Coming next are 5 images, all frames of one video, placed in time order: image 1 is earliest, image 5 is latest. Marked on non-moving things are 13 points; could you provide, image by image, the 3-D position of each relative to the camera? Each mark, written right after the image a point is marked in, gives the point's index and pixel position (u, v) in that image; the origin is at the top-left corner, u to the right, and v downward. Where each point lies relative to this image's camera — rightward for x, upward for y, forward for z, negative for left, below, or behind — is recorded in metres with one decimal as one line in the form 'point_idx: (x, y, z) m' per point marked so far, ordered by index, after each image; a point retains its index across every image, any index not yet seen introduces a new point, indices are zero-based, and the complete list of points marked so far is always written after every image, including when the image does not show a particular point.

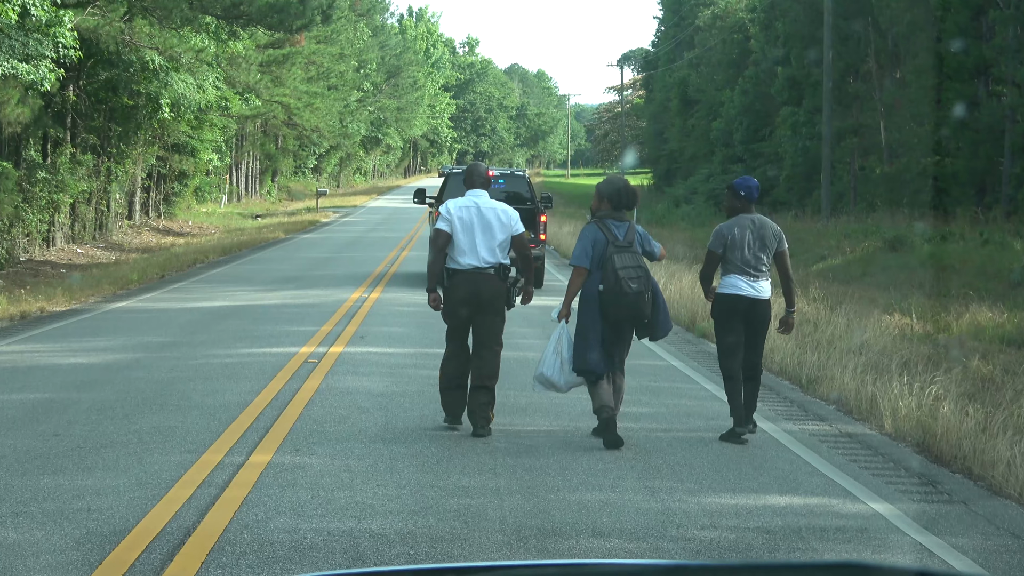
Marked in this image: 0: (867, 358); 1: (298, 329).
0: (+3.4, -0.7, +10.7) m
1: (-2.5, -0.5, +13.6) m
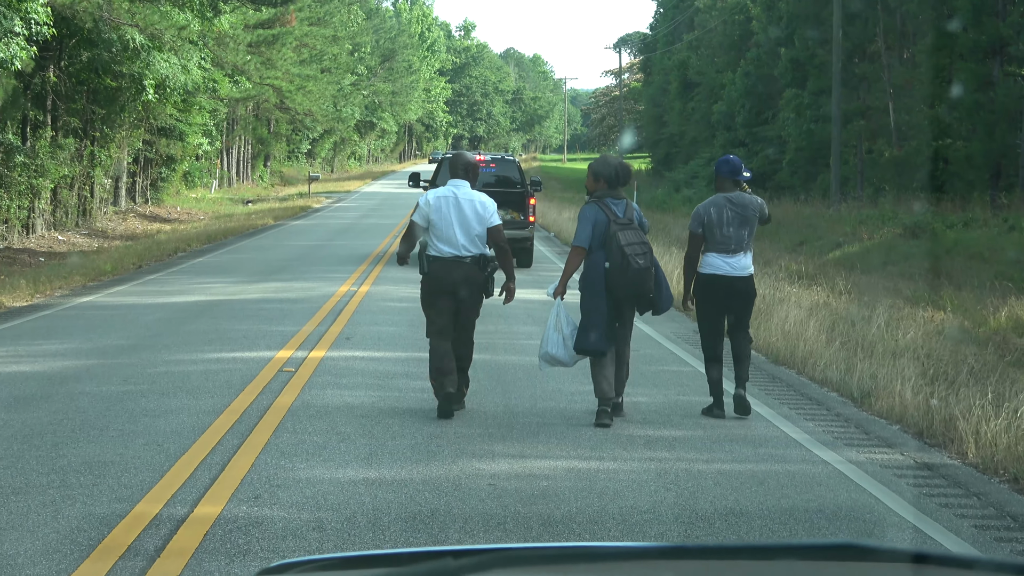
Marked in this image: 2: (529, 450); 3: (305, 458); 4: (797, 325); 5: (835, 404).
0: (+3.4, -0.6, +9.3) m
1: (-2.5, -0.4, +12.2) m
2: (+0.1, -1.0, +6.9) m
3: (-1.2, -1.0, +6.5) m
4: (+2.9, -0.4, +11.7) m
5: (+2.4, -0.9, +8.5) m
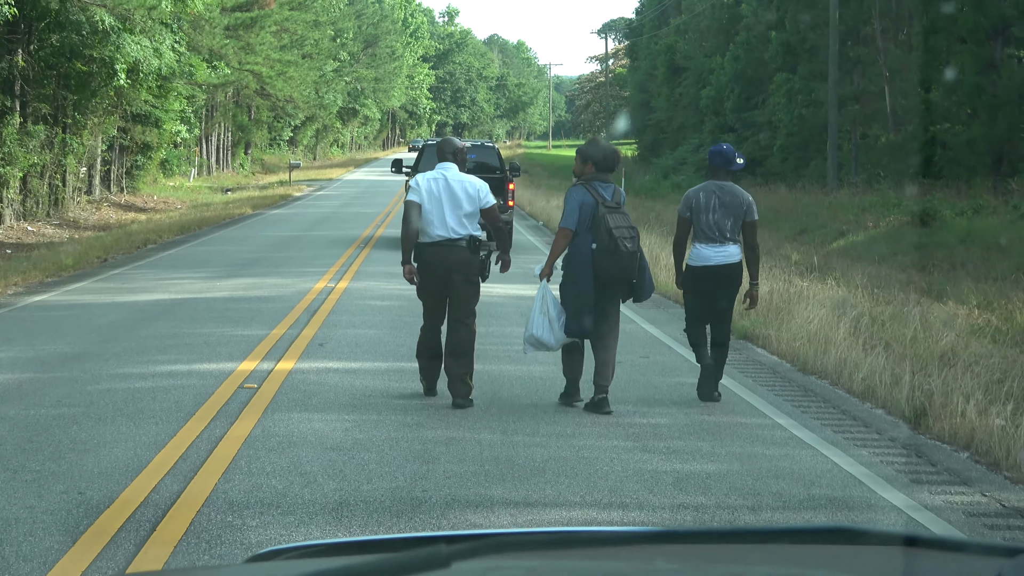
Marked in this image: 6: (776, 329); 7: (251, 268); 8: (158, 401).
0: (+3.4, -0.6, +8.1) m
1: (-2.6, -0.4, +10.9) m
2: (+0.1, -1.0, +5.7) m
3: (-1.2, -1.0, +5.2) m
4: (+2.9, -0.4, +10.5) m
5: (+2.4, -0.9, +7.4) m
6: (+2.5, -0.4, +10.9) m
7: (-4.3, +0.3, +18.7) m
8: (-2.4, -0.8, +7.8) m
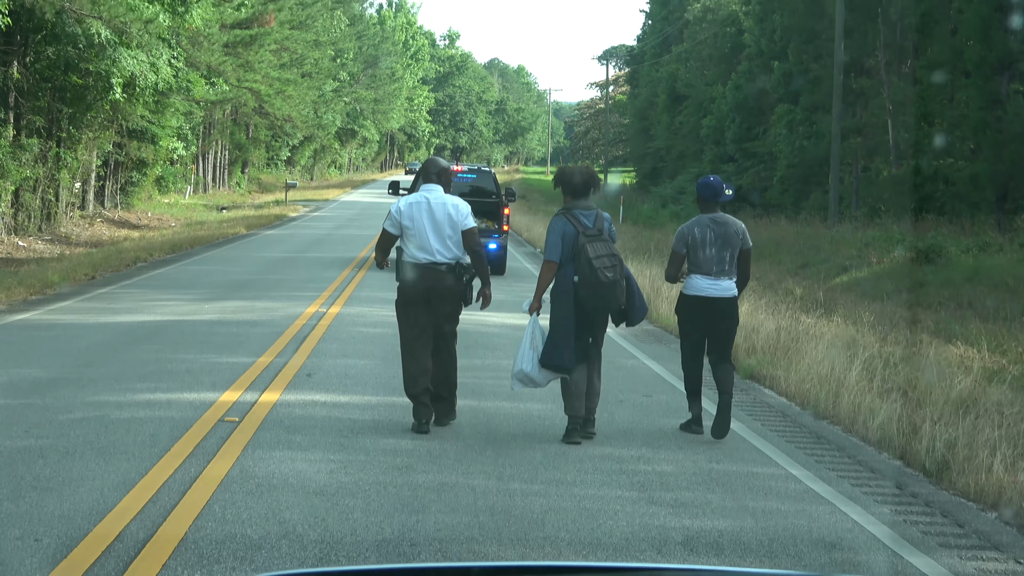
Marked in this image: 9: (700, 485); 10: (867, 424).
0: (+3.4, -1.0, +7.7) m
1: (-2.6, -0.7, +10.4) m
2: (+0.1, -1.2, +5.2) m
3: (-1.2, -1.2, +4.8) m
4: (+2.8, -0.7, +10.0) m
5: (+2.4, -1.2, +6.9) m
6: (+2.5, -0.8, +10.4) m
7: (-4.3, 0.0, +18.2) m
8: (-2.4, -0.9, +7.3) m
9: (+1.1, -1.1, +6.5) m
10: (+2.5, -1.0, +8.3) m
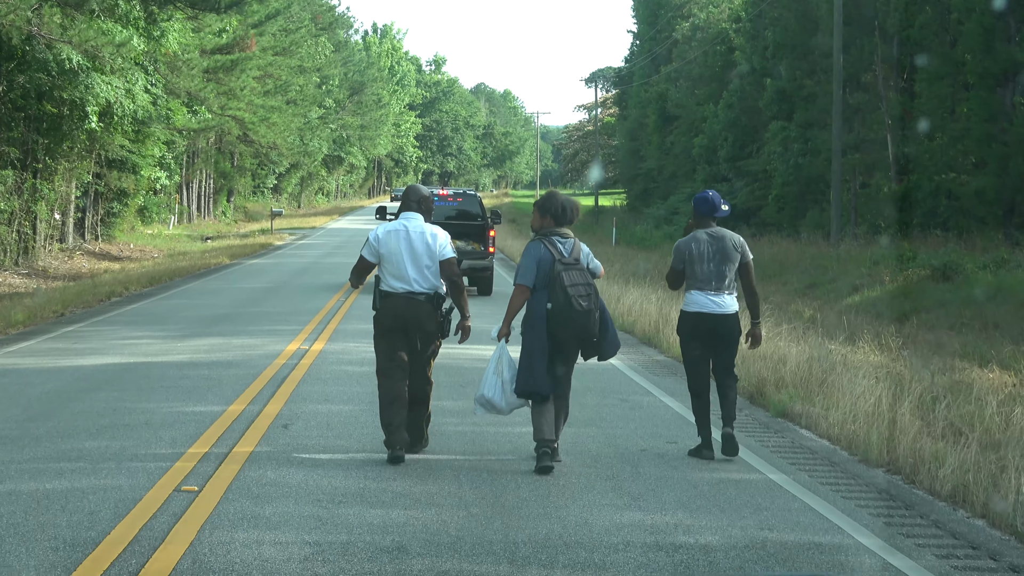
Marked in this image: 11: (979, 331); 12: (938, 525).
0: (+3.4, -1.1, +6.5) m
1: (-2.6, -1.0, +9.2) m
2: (+0.2, -1.4, +4.0) m
3: (-1.1, -1.3, +3.6) m
4: (+2.9, -0.9, +8.9) m
5: (+2.4, -1.3, +5.7) m
6: (+2.5, -1.0, +9.3) m
7: (-4.4, -0.6, +17.0) m
8: (-2.4, -1.2, +6.1) m
9: (+1.1, -1.3, +5.4) m
10: (+2.6, -1.1, +7.1) m
11: (+6.9, -0.6, +16.9) m
12: (+2.3, -1.3, +6.2) m
